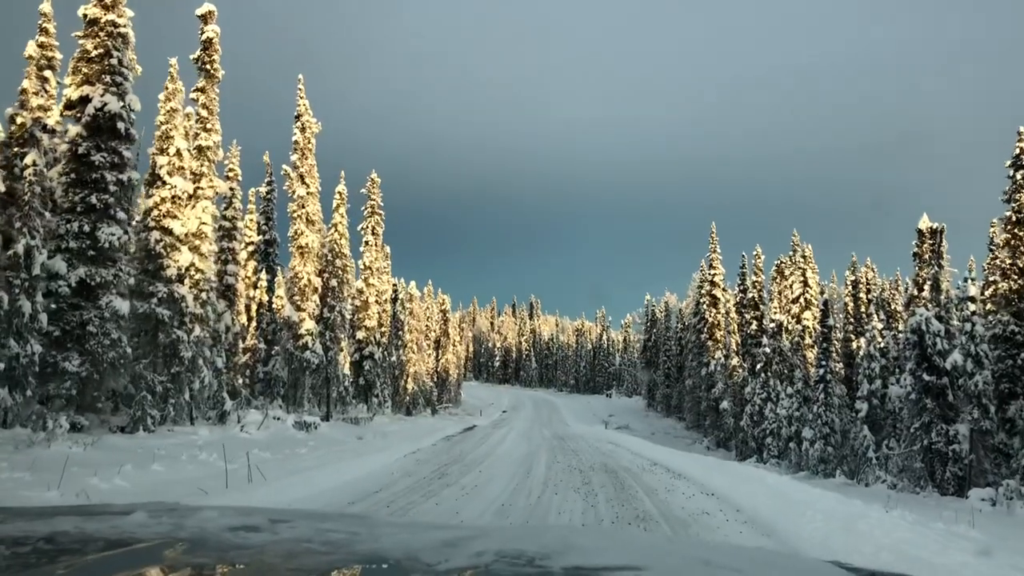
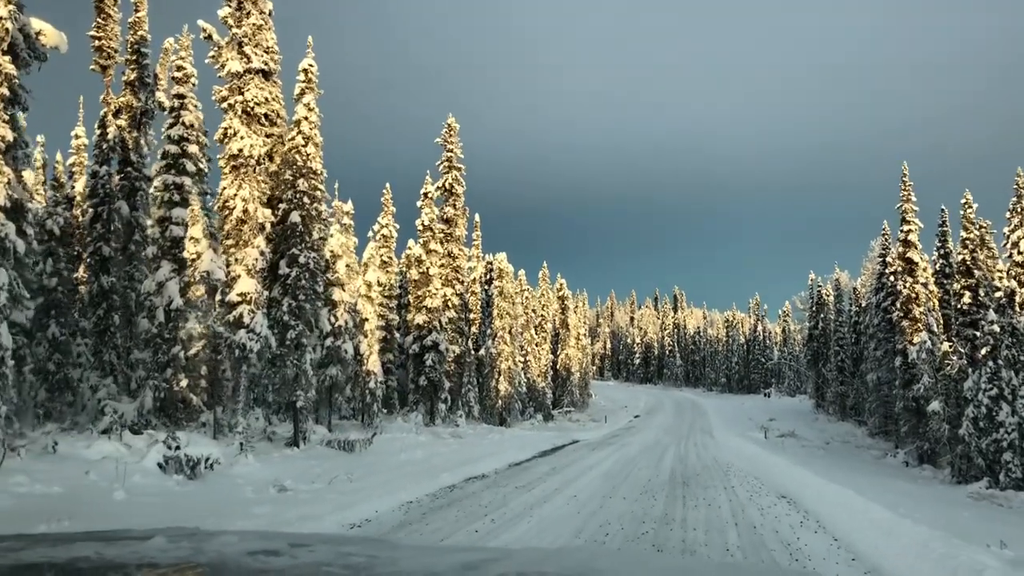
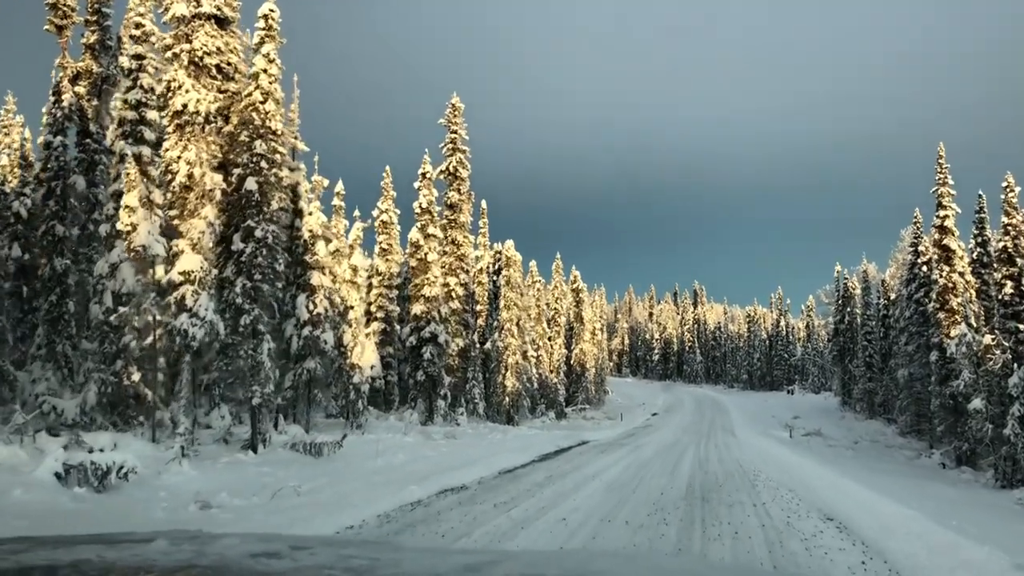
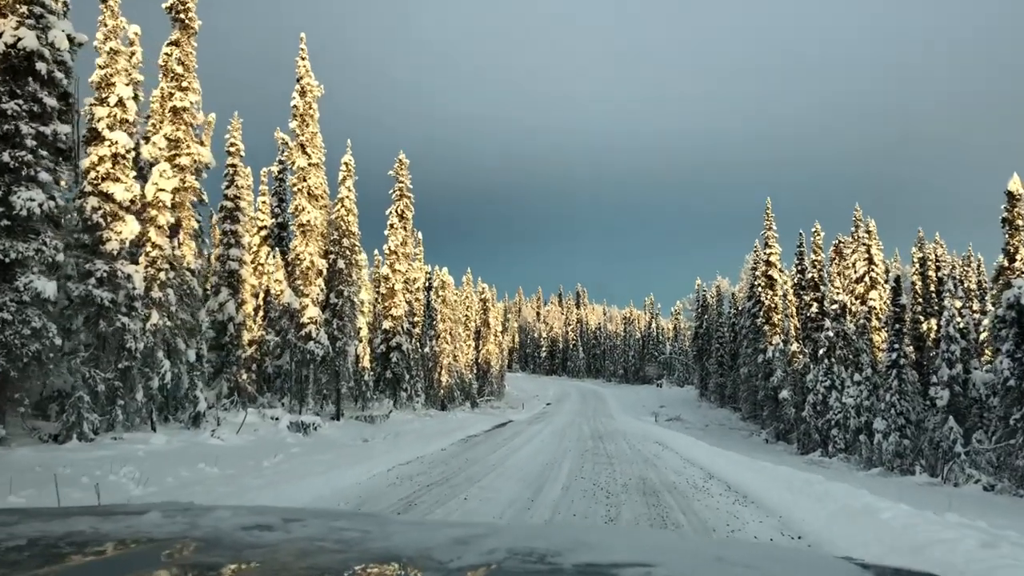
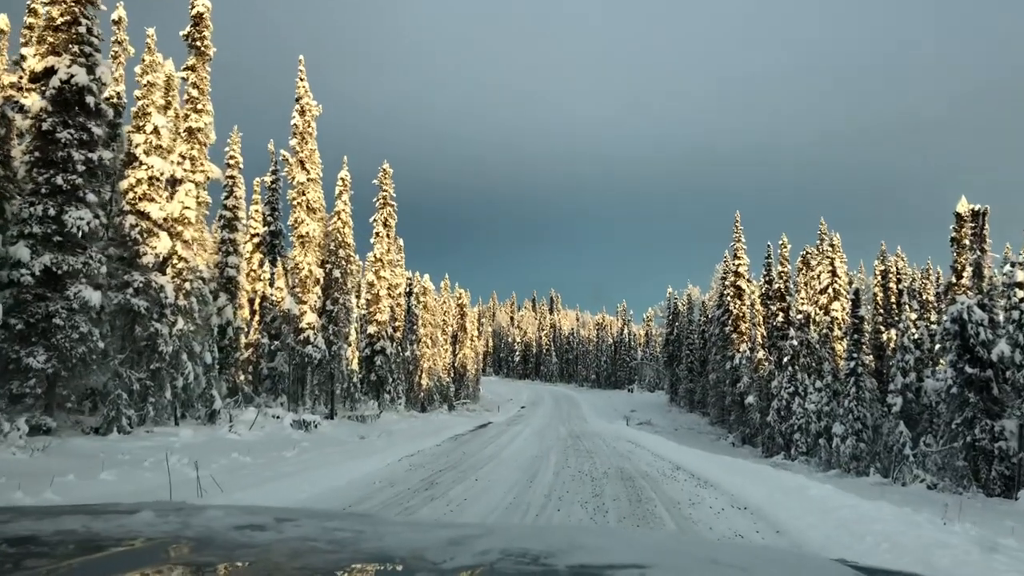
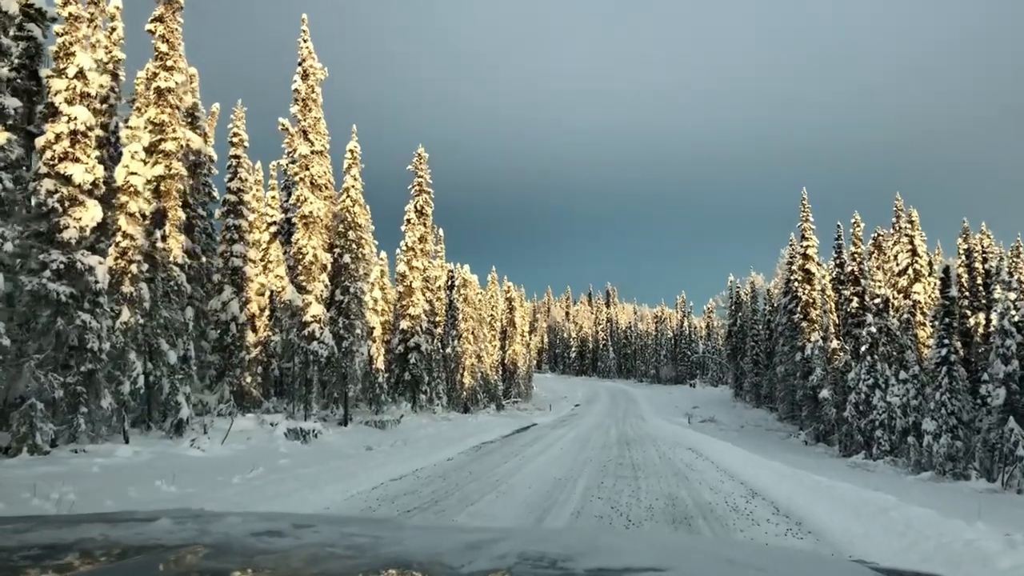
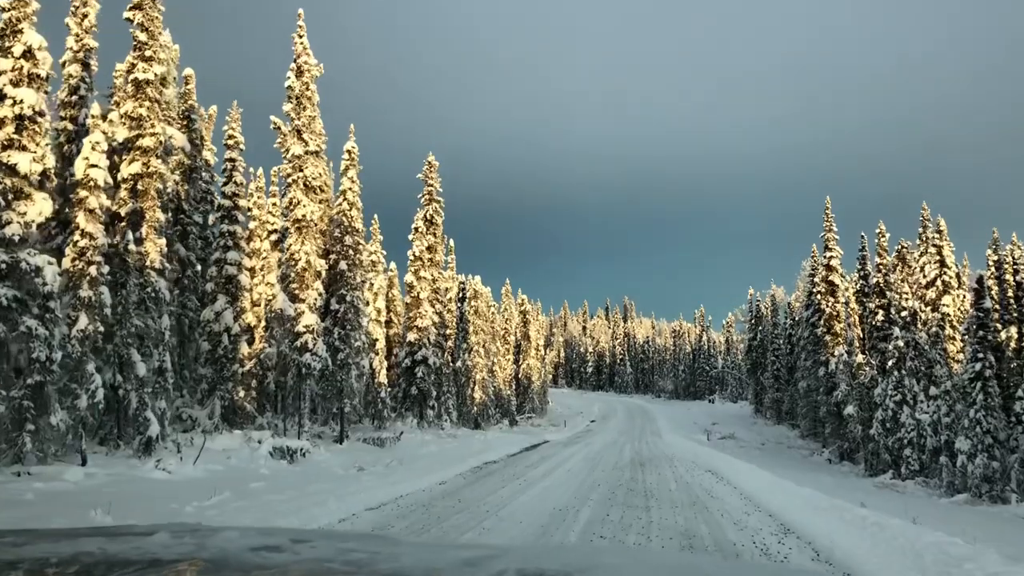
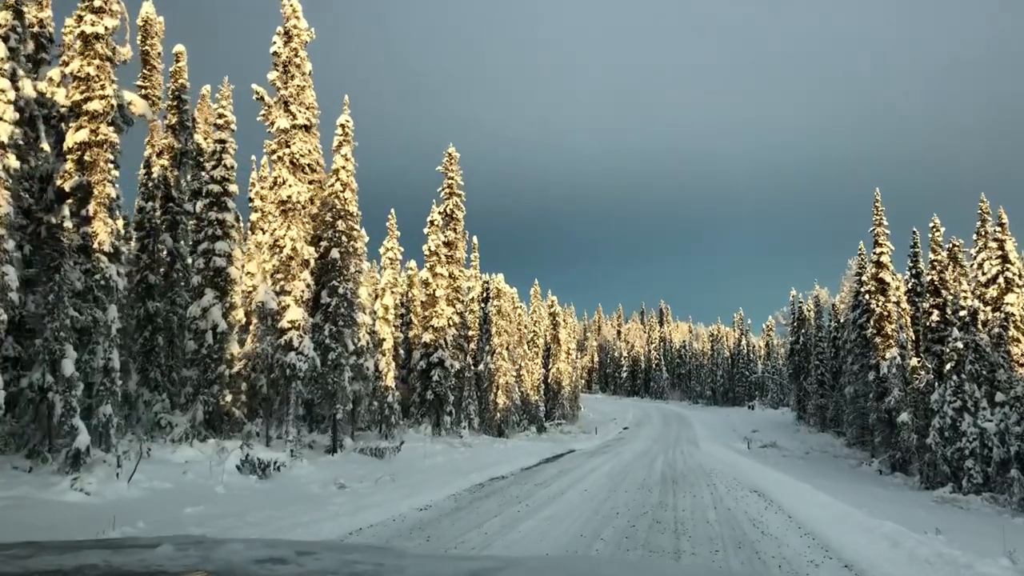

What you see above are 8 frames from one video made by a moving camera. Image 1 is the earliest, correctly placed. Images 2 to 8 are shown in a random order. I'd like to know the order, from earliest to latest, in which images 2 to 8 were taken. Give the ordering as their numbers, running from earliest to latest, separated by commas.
5, 4, 6, 7, 8, 2, 3
